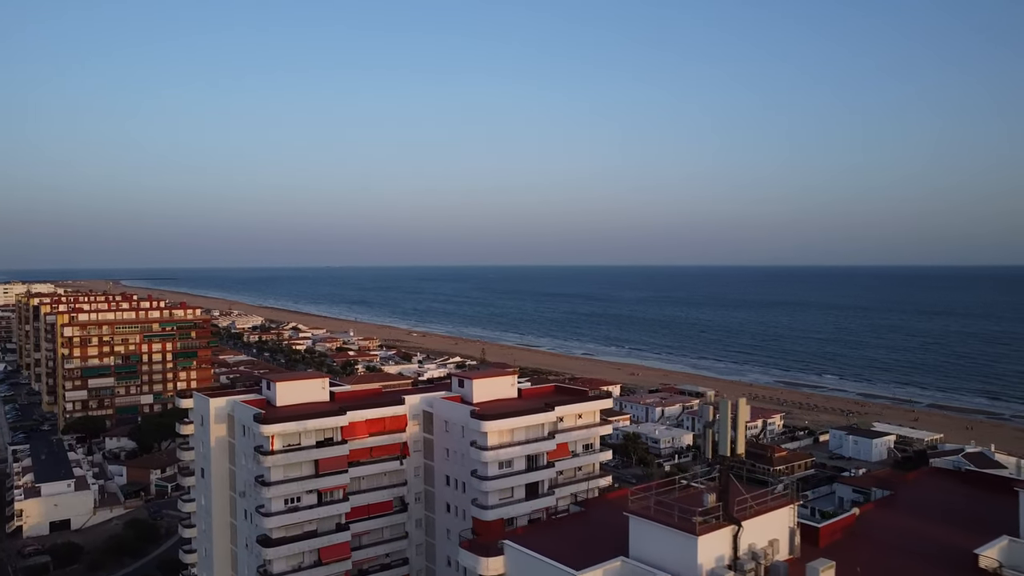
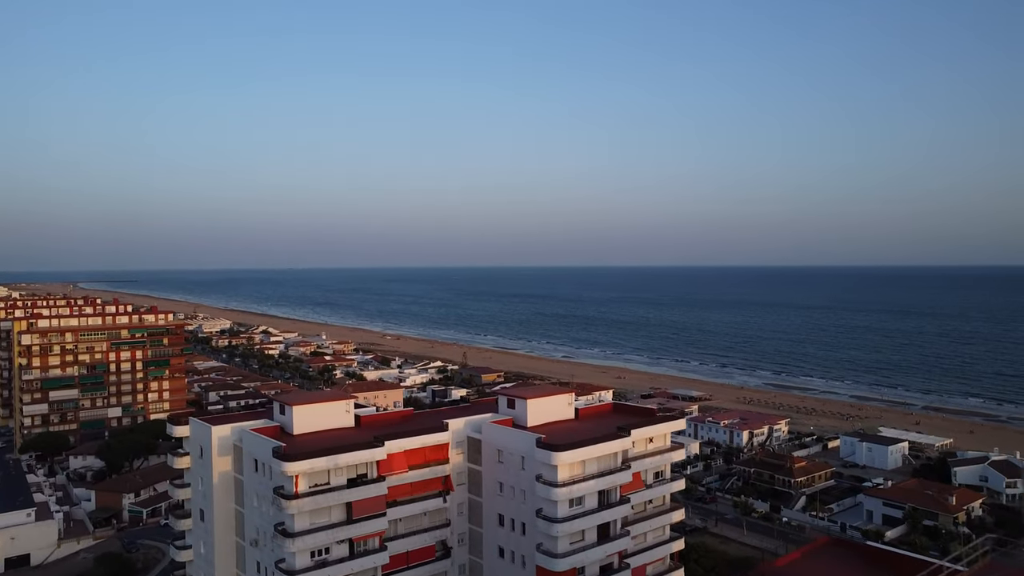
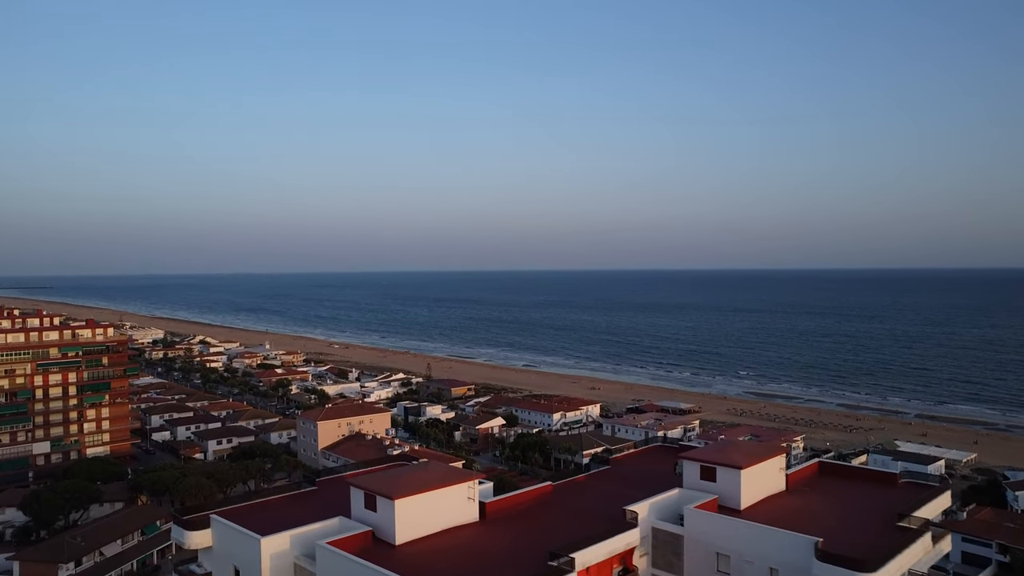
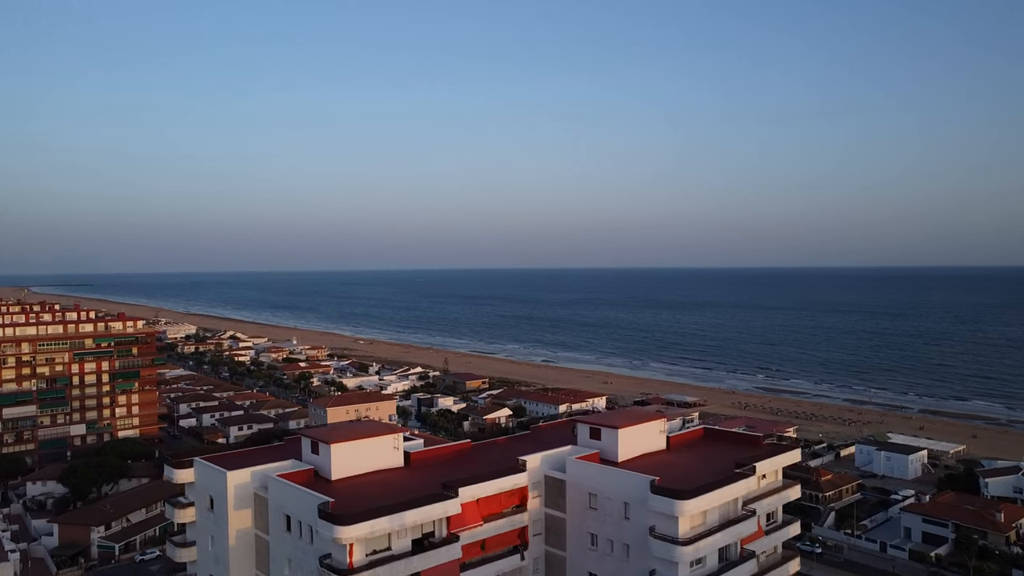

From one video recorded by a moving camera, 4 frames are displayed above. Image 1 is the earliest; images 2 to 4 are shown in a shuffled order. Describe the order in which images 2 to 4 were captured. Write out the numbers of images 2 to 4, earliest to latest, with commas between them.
2, 4, 3
